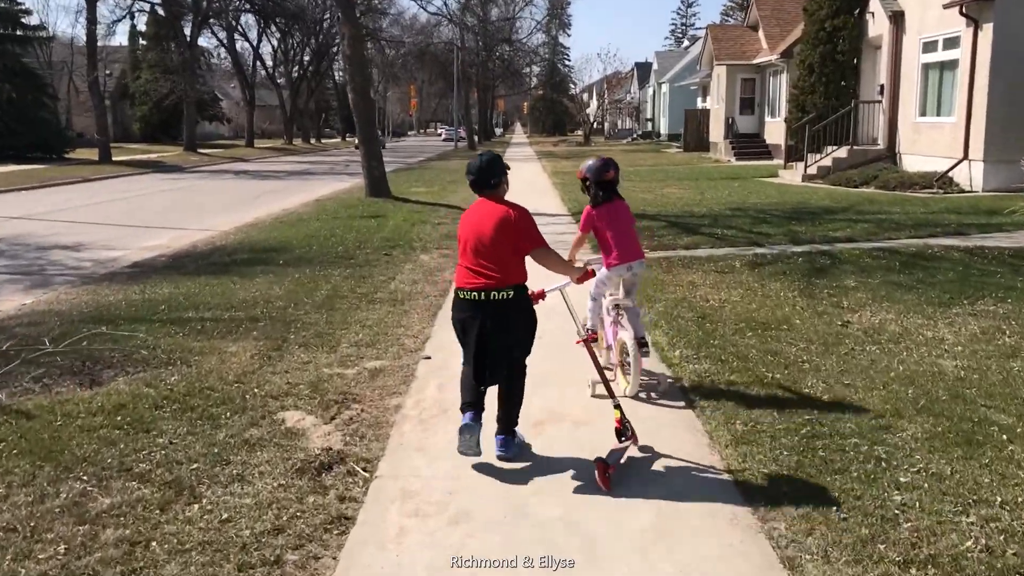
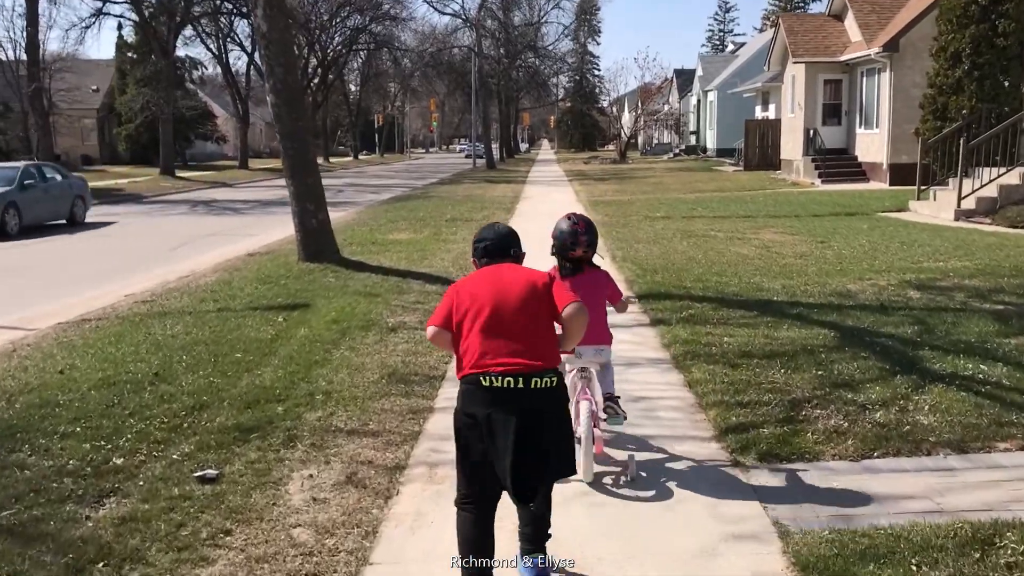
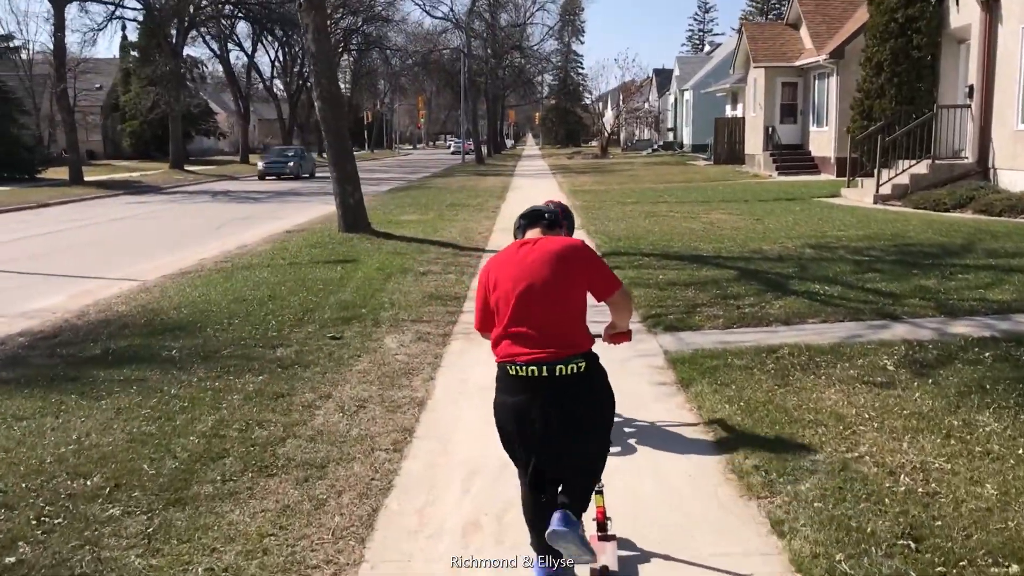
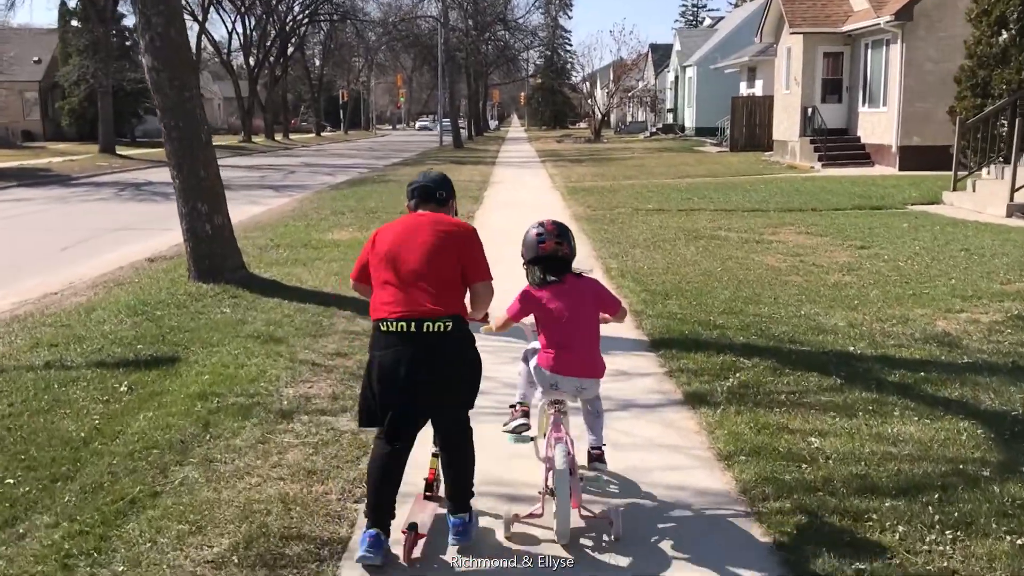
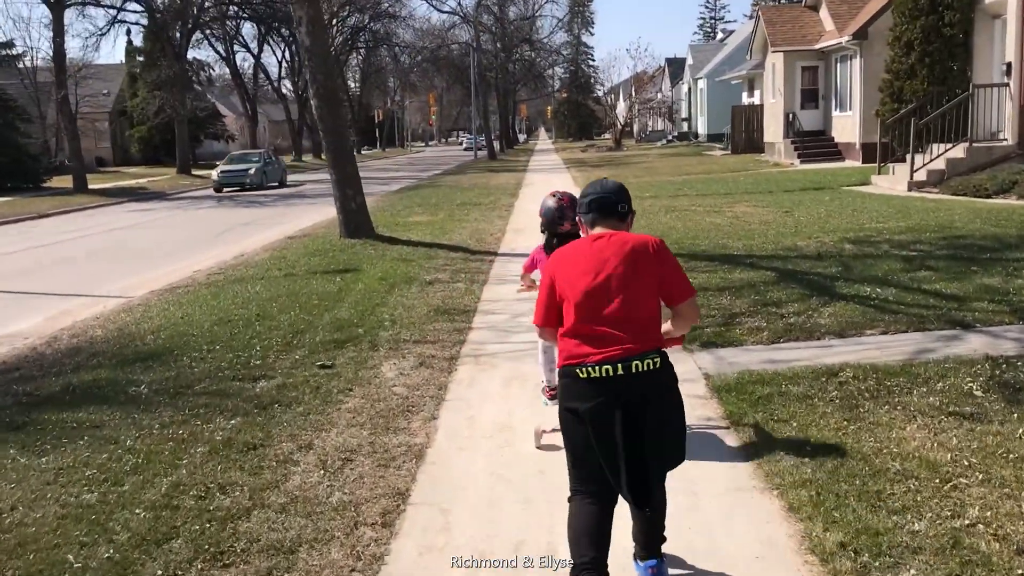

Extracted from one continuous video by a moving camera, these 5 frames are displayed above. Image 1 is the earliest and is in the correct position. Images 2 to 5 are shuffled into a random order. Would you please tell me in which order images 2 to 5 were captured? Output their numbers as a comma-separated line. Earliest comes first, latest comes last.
3, 5, 2, 4
